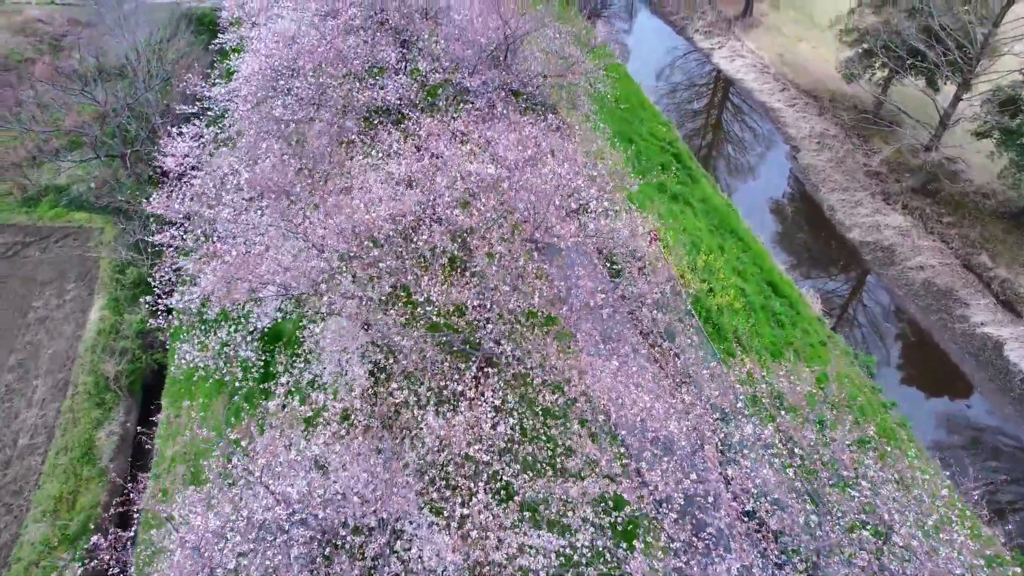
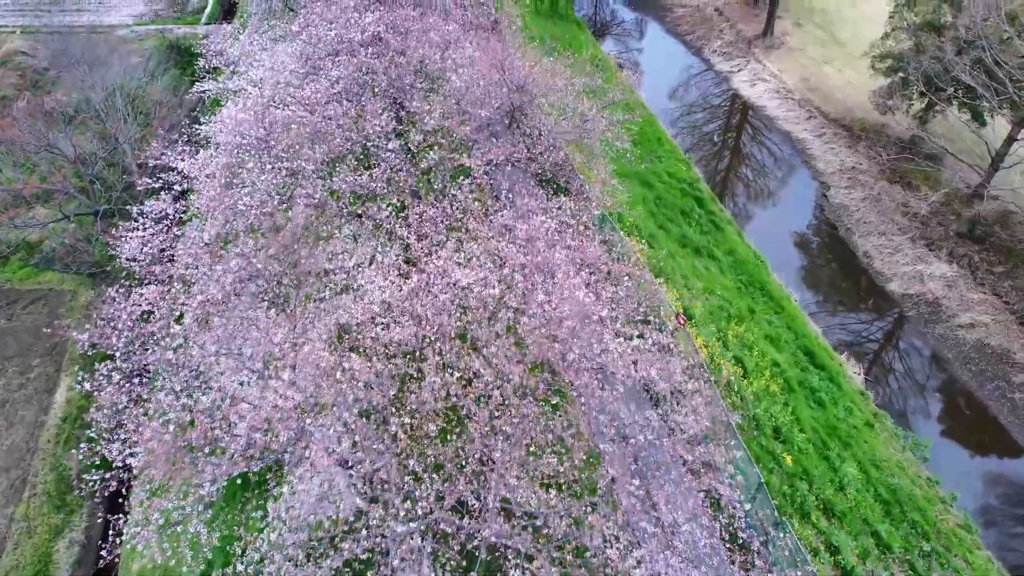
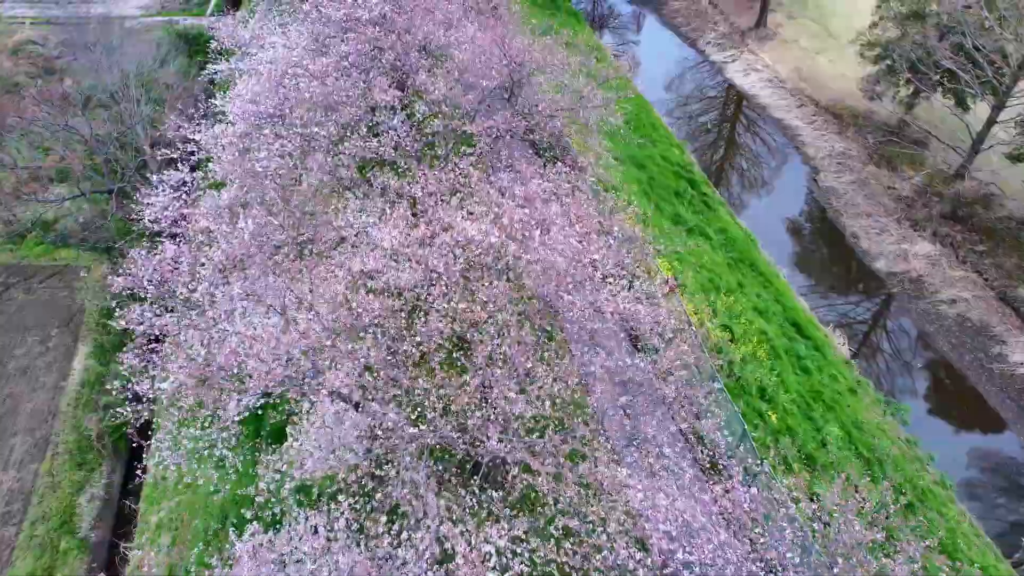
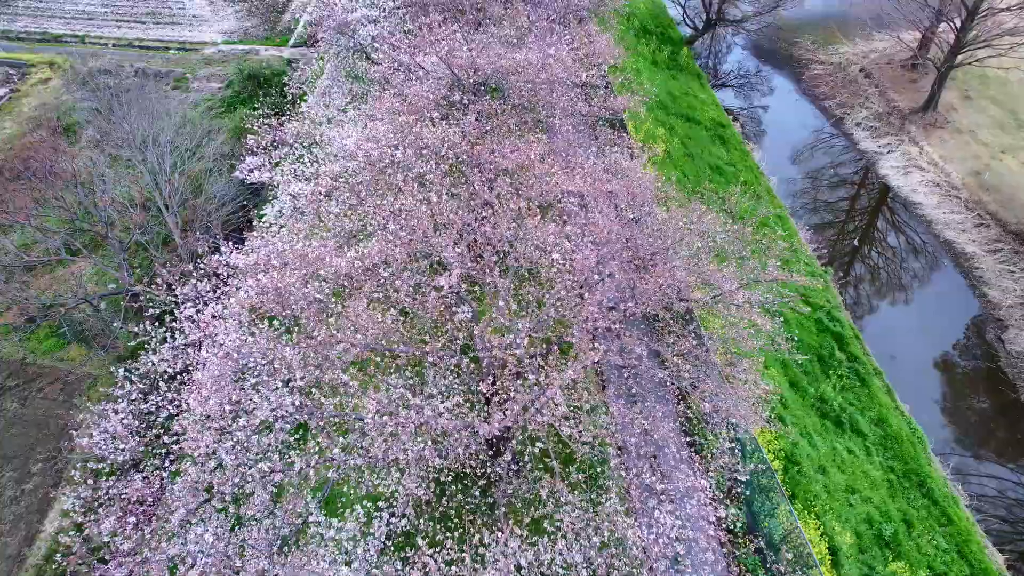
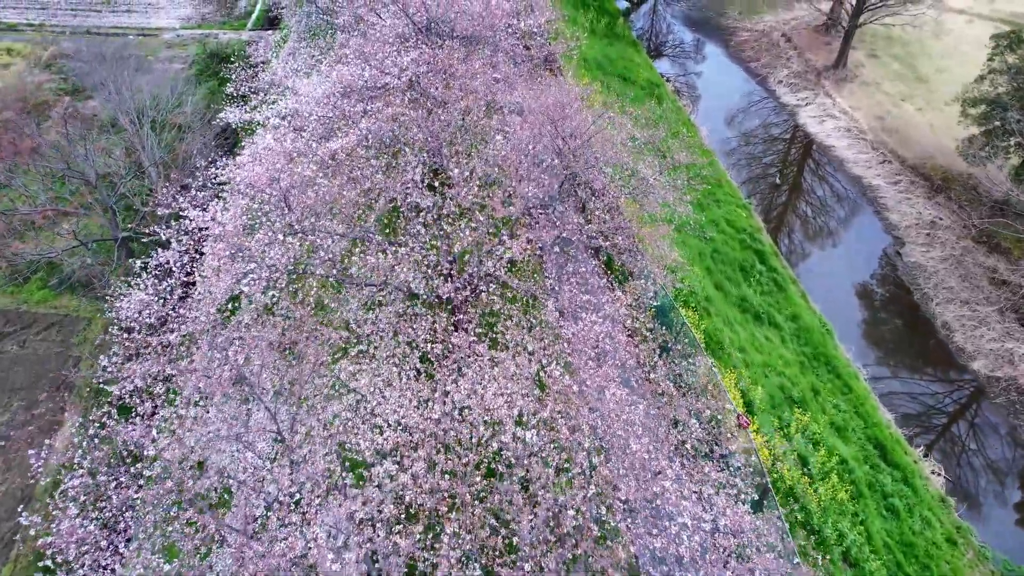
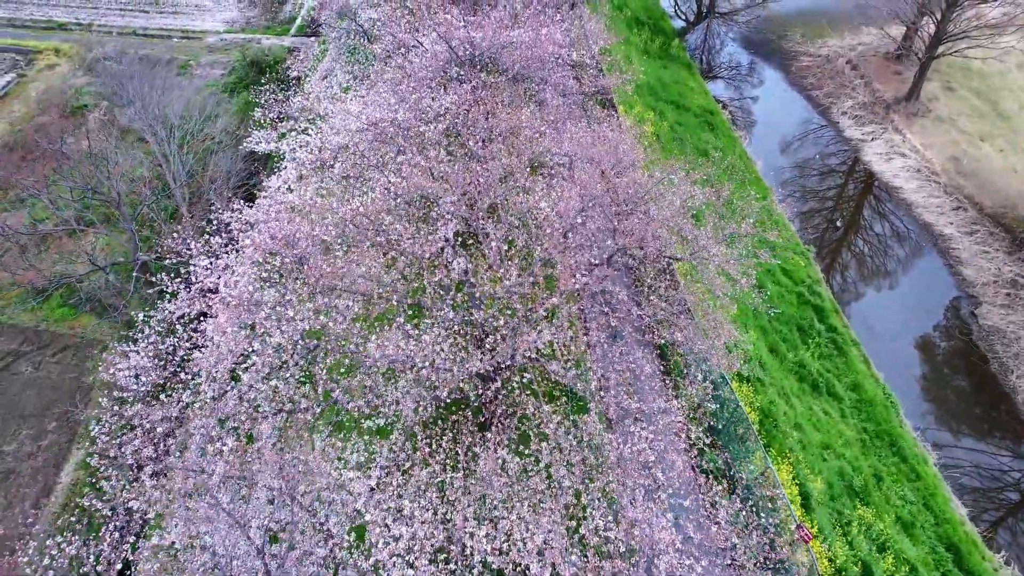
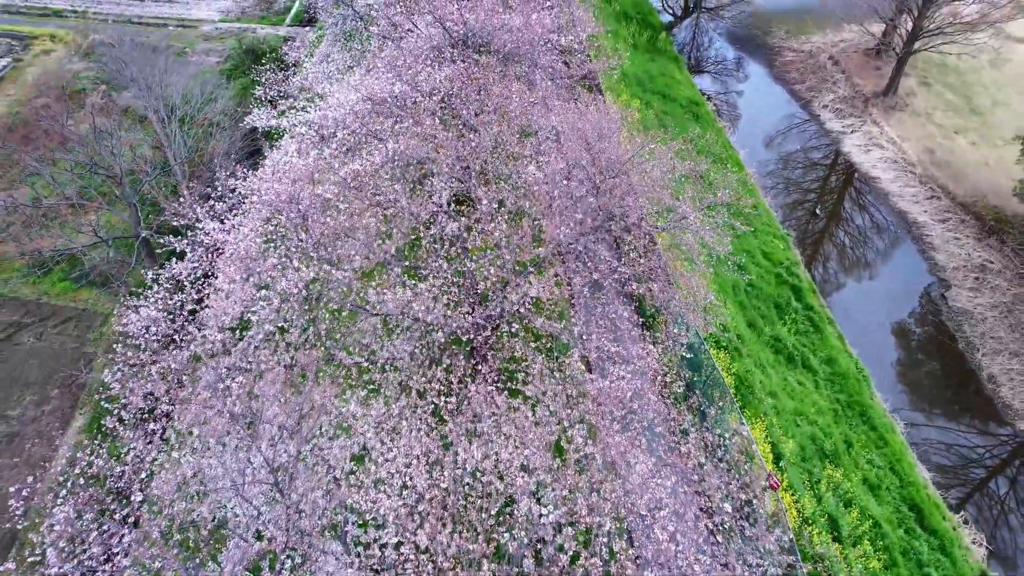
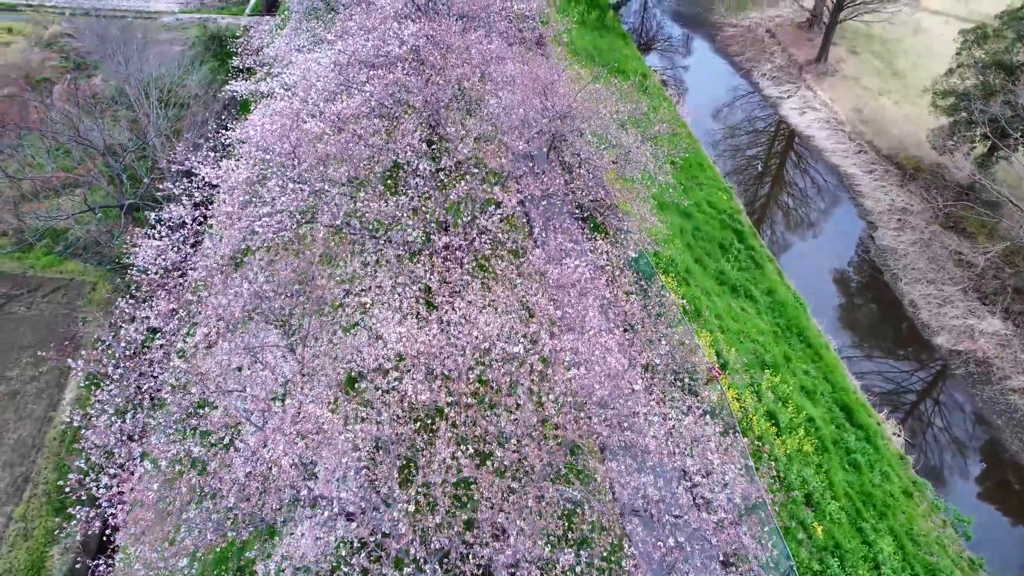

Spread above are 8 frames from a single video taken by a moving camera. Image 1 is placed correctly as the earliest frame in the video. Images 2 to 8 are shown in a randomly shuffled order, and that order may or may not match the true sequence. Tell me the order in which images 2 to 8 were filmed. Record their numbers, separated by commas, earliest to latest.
3, 2, 8, 5, 7, 6, 4
